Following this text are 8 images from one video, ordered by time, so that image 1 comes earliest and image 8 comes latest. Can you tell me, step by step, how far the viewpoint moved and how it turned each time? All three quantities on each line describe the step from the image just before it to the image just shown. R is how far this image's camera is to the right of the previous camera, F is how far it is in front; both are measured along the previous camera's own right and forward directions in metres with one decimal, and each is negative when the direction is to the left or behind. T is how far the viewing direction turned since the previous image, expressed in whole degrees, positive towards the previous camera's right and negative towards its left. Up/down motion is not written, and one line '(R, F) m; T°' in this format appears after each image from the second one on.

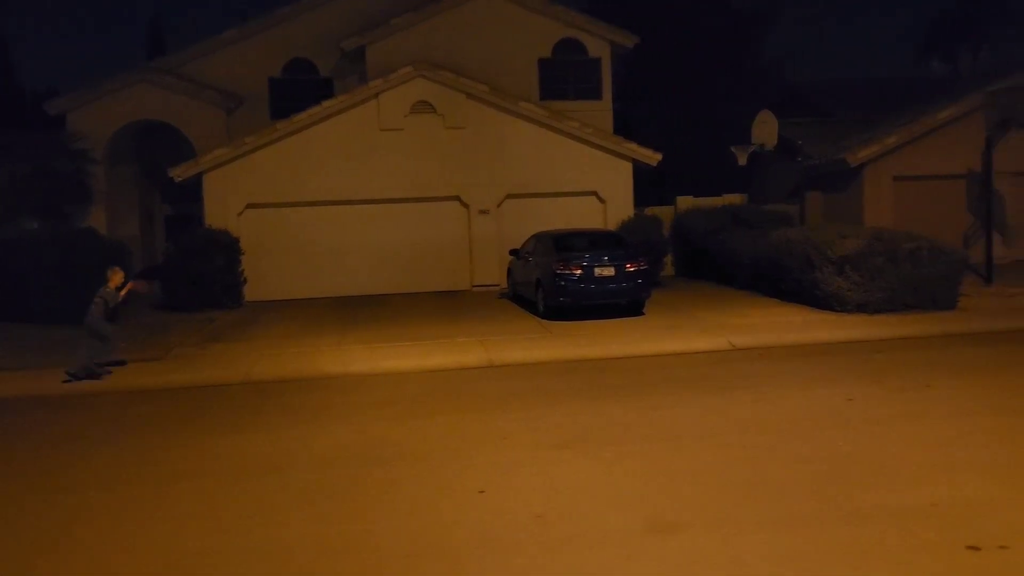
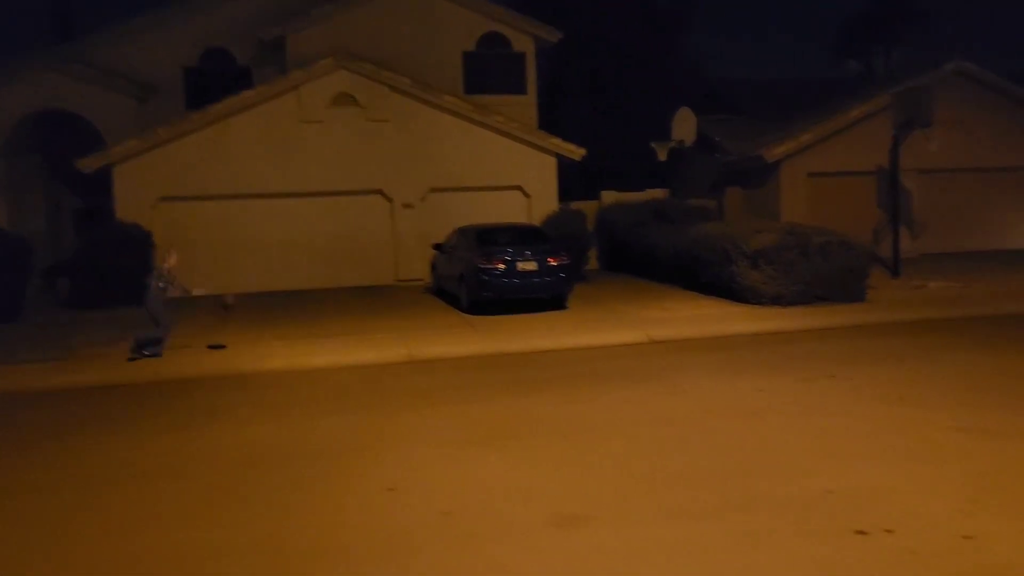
(+0.1, 0.0) m; +5°
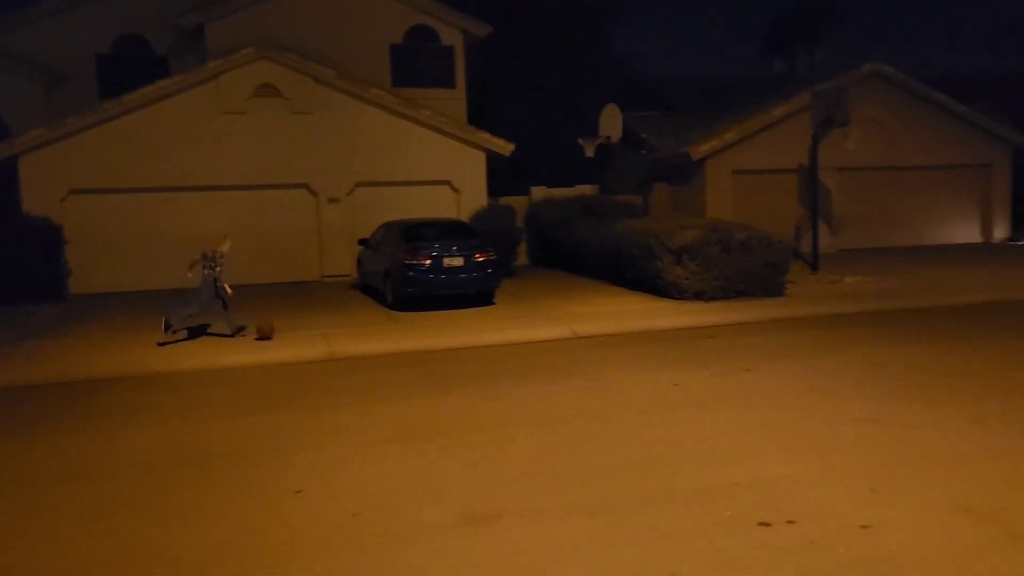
(+0.2, +0.1) m; +4°
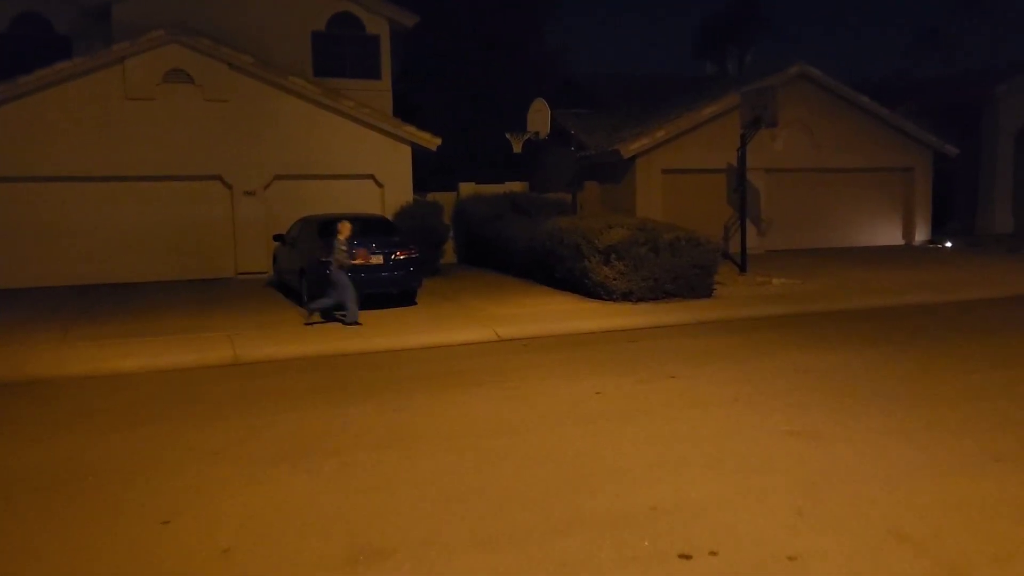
(+0.2, +0.6) m; +4°
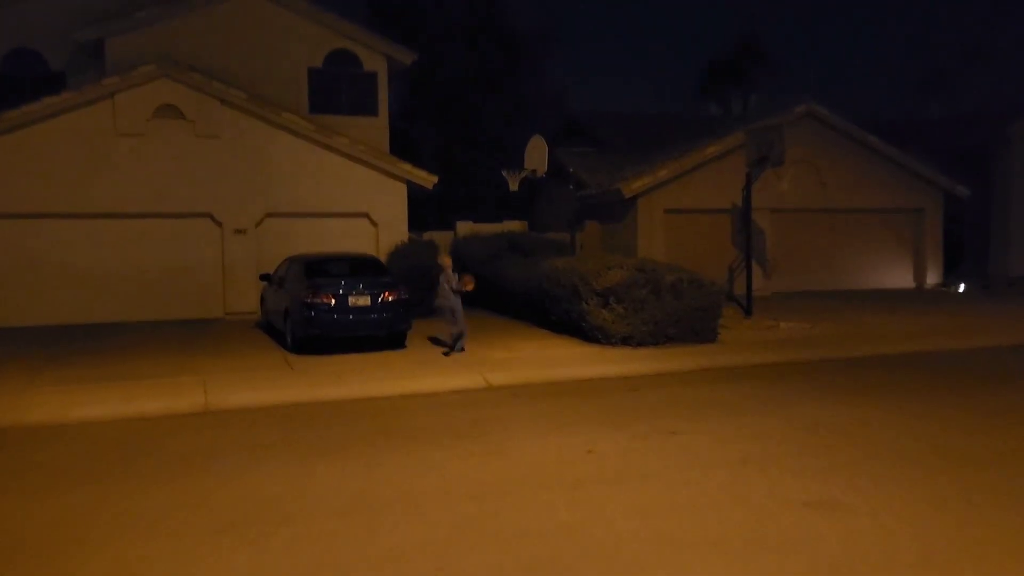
(+0.2, +0.7) m; 0°
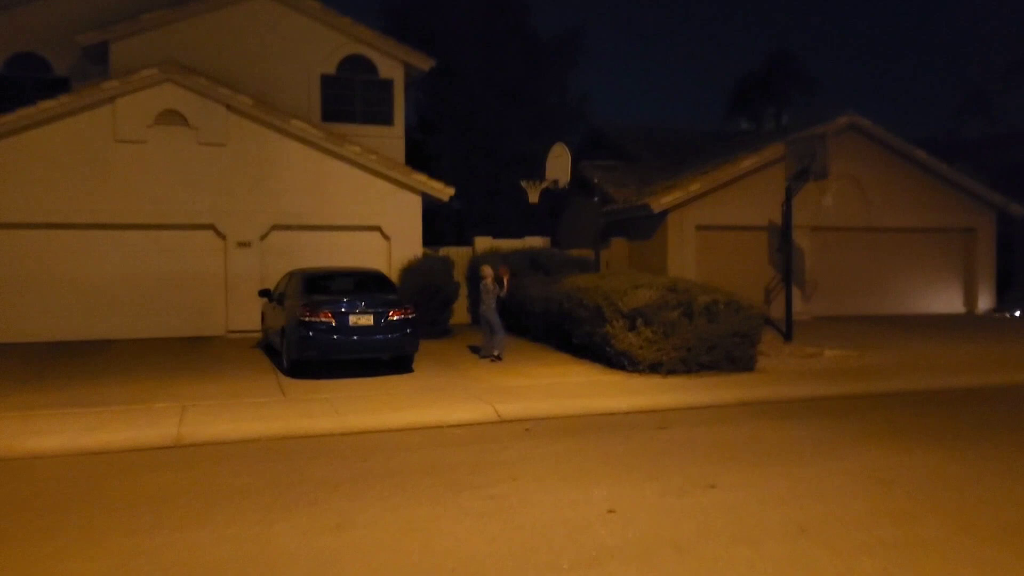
(+0.2, +1.4) m; -2°
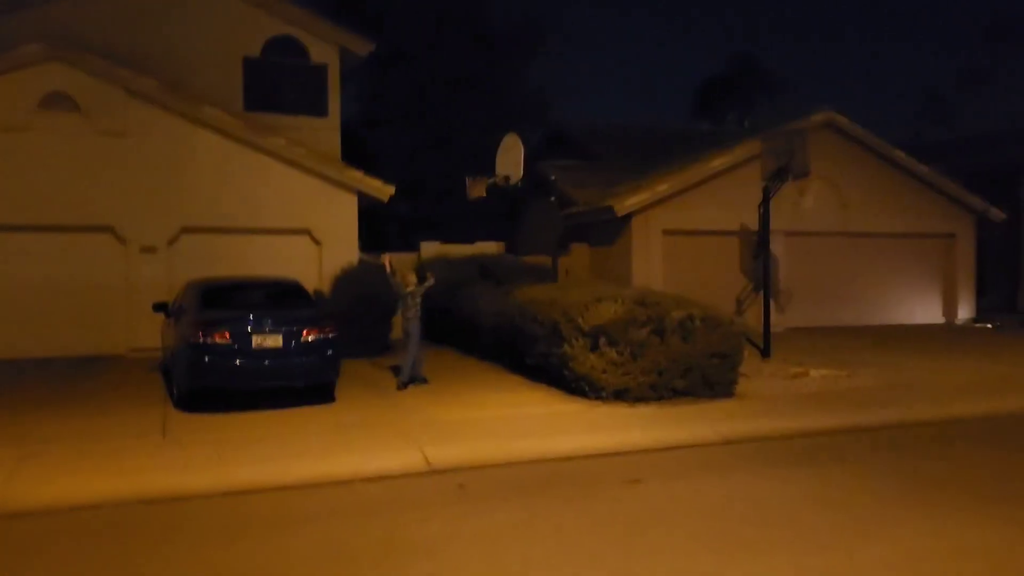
(+0.3, +2.2) m; +3°
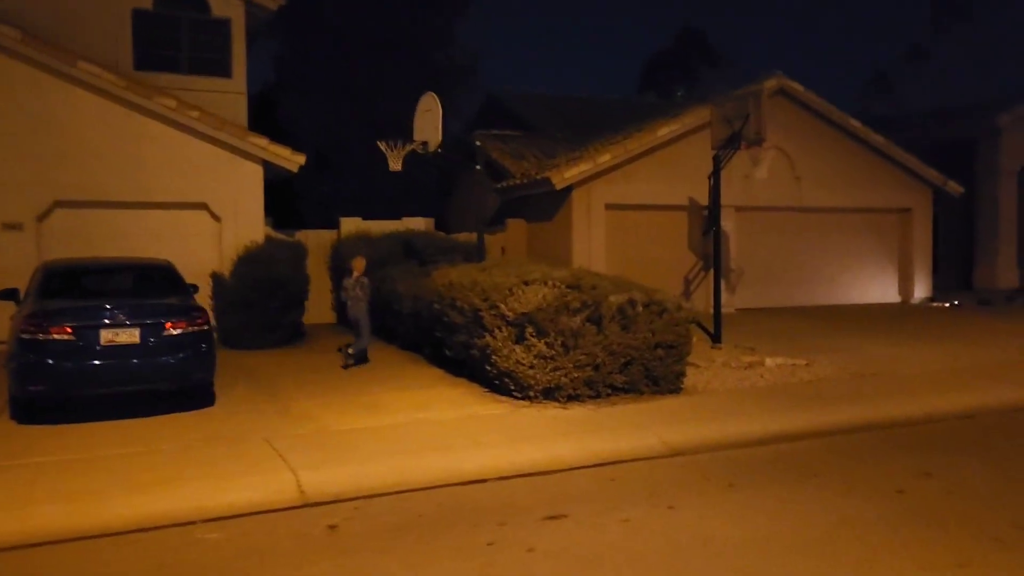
(+0.5, +1.7) m; +3°
